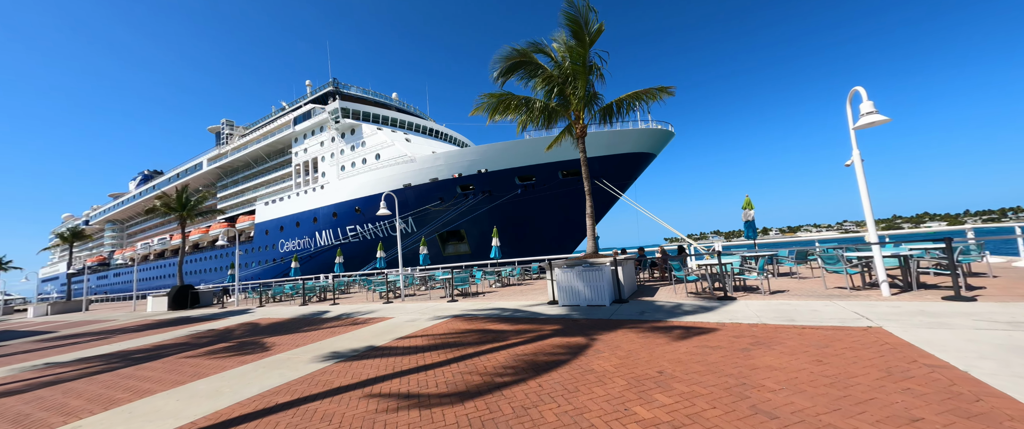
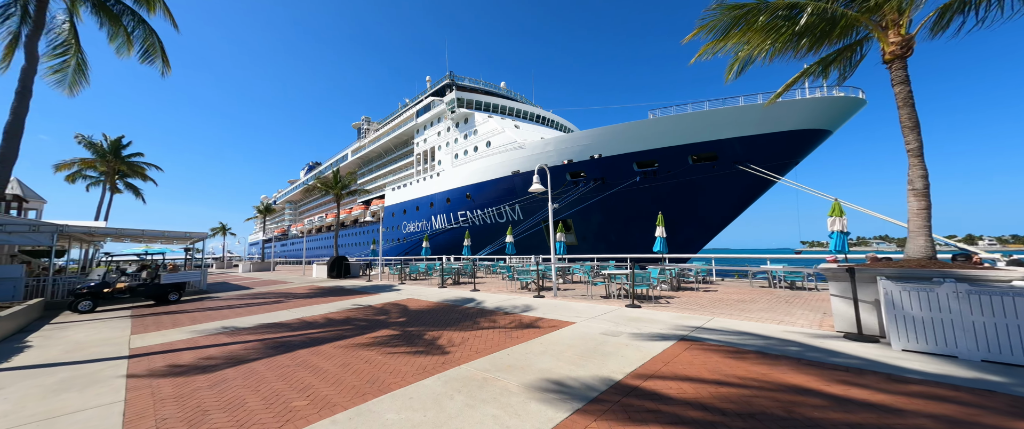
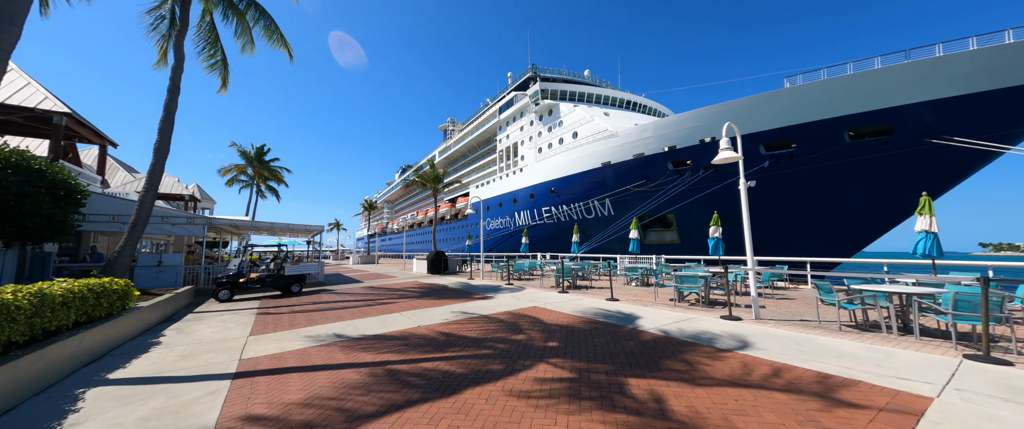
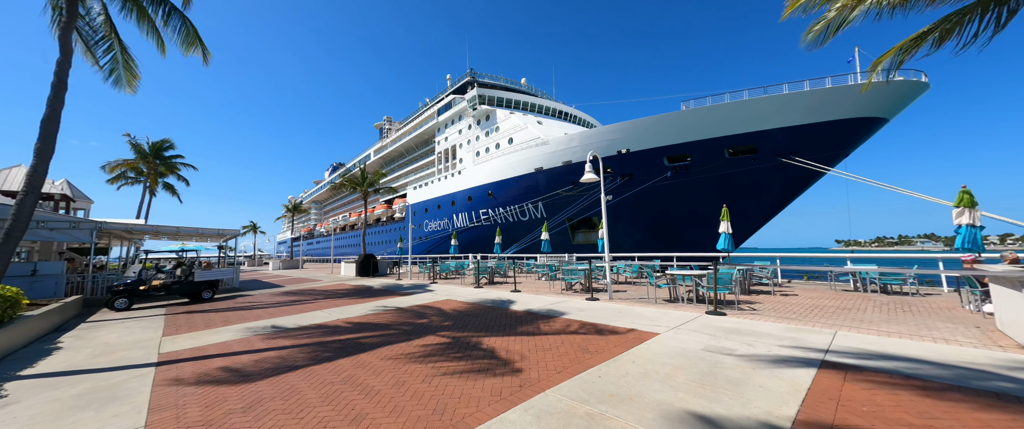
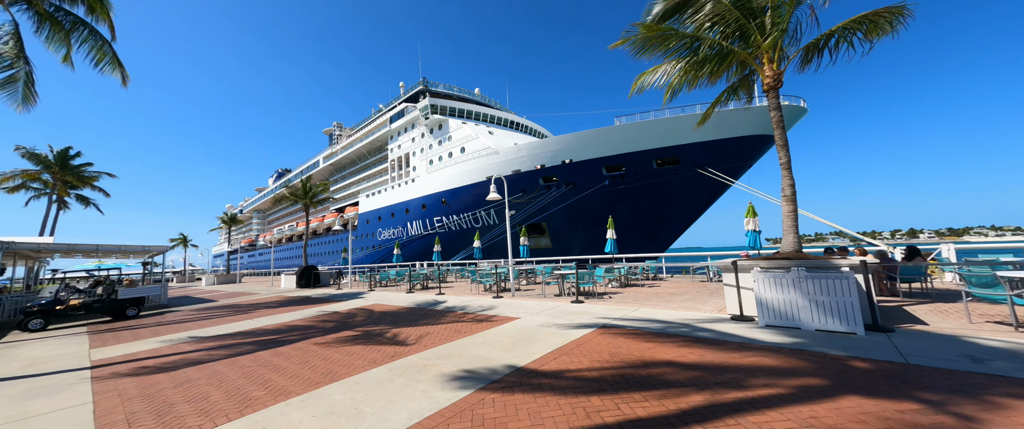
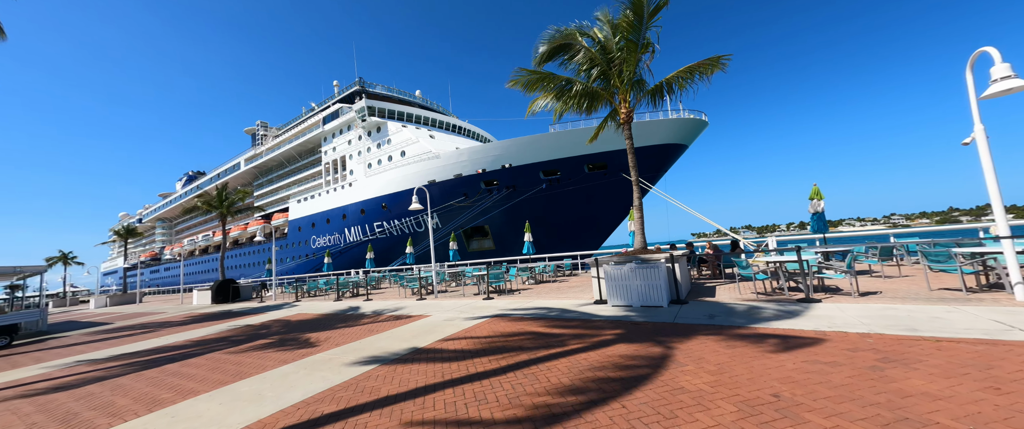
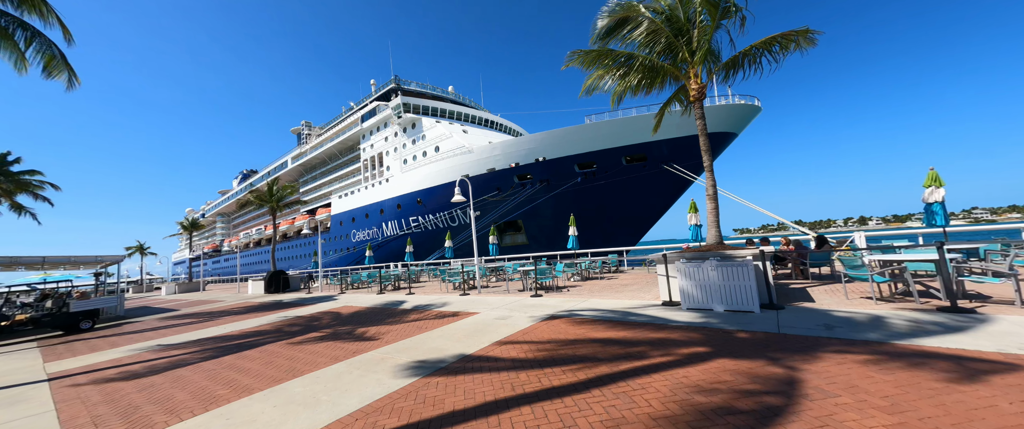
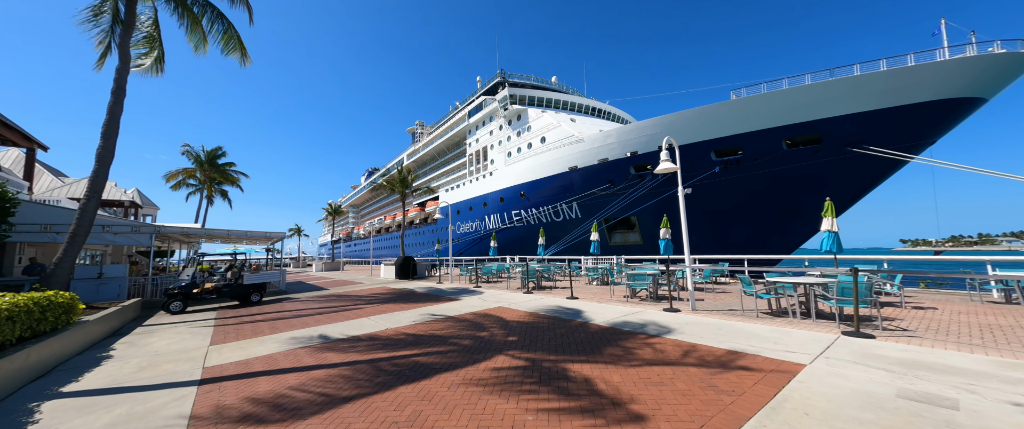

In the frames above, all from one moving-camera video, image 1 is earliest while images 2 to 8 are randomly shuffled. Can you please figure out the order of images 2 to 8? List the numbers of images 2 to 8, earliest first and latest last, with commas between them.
6, 7, 5, 2, 4, 8, 3
